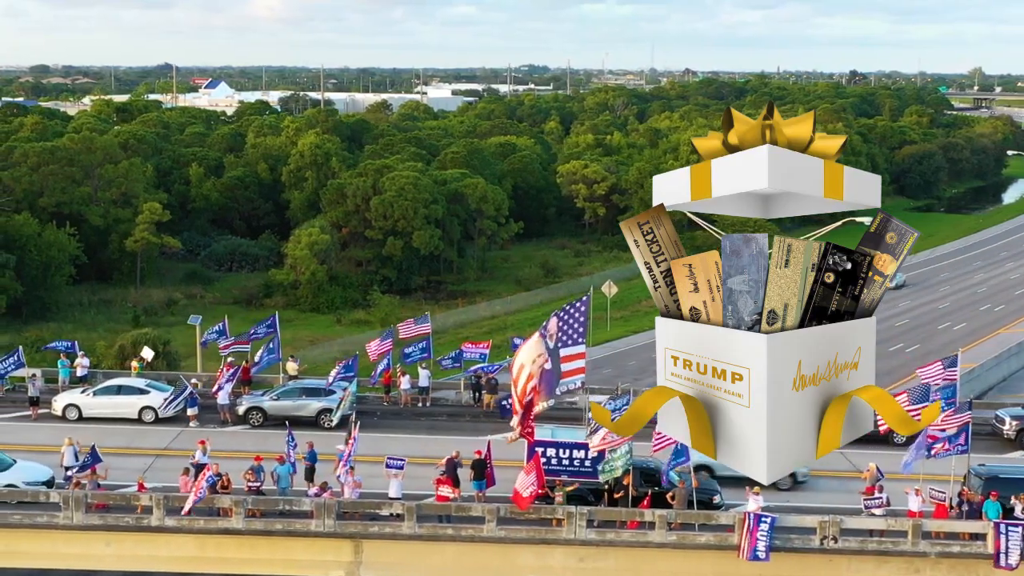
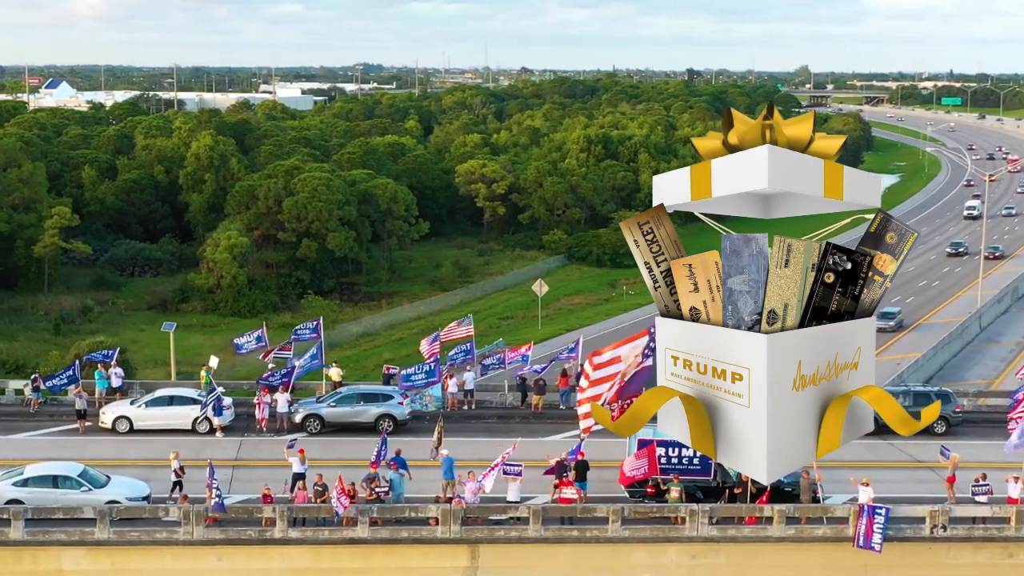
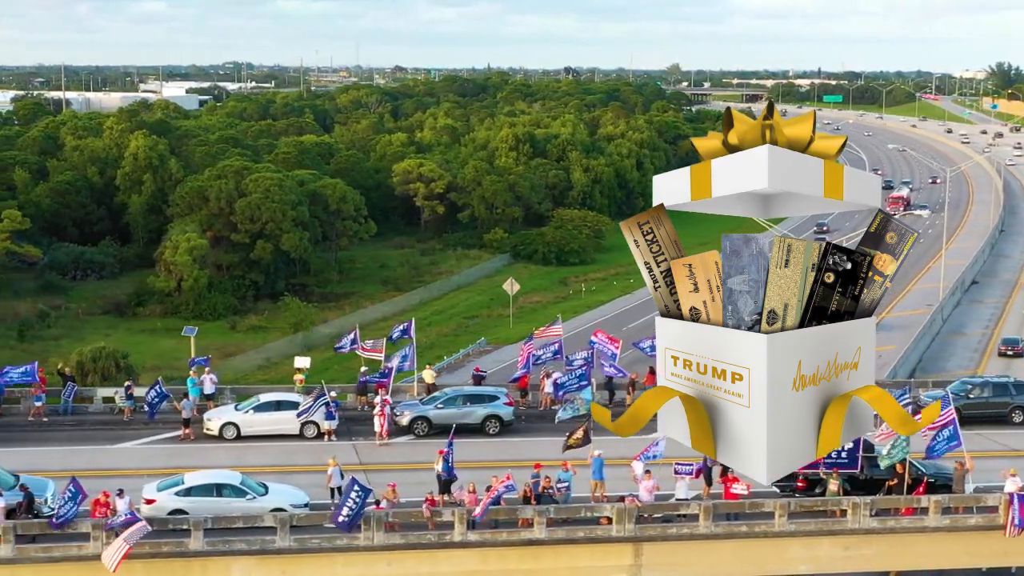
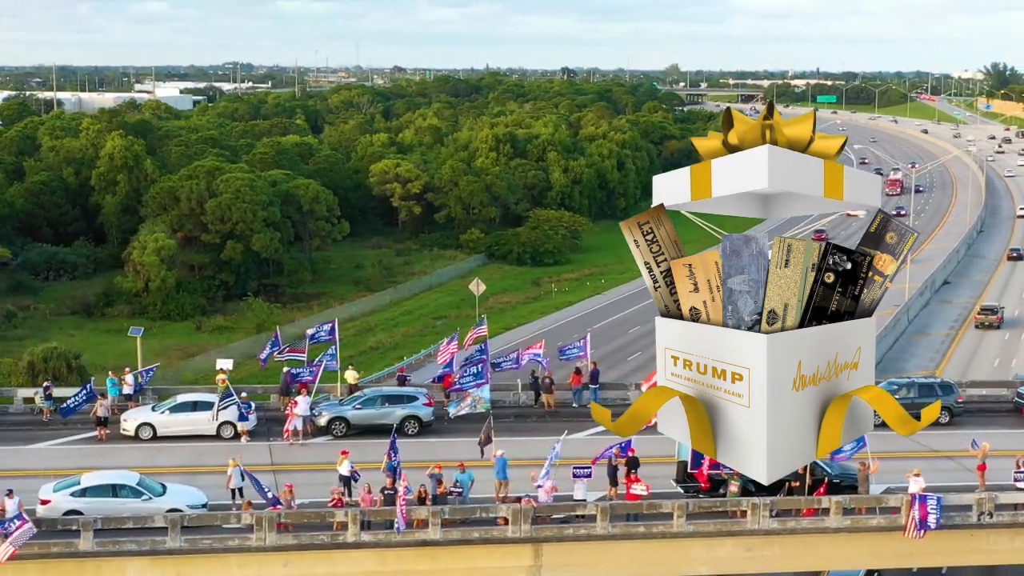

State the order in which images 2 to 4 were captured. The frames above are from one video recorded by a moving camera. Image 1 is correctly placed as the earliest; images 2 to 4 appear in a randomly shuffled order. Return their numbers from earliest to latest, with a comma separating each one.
2, 4, 3
